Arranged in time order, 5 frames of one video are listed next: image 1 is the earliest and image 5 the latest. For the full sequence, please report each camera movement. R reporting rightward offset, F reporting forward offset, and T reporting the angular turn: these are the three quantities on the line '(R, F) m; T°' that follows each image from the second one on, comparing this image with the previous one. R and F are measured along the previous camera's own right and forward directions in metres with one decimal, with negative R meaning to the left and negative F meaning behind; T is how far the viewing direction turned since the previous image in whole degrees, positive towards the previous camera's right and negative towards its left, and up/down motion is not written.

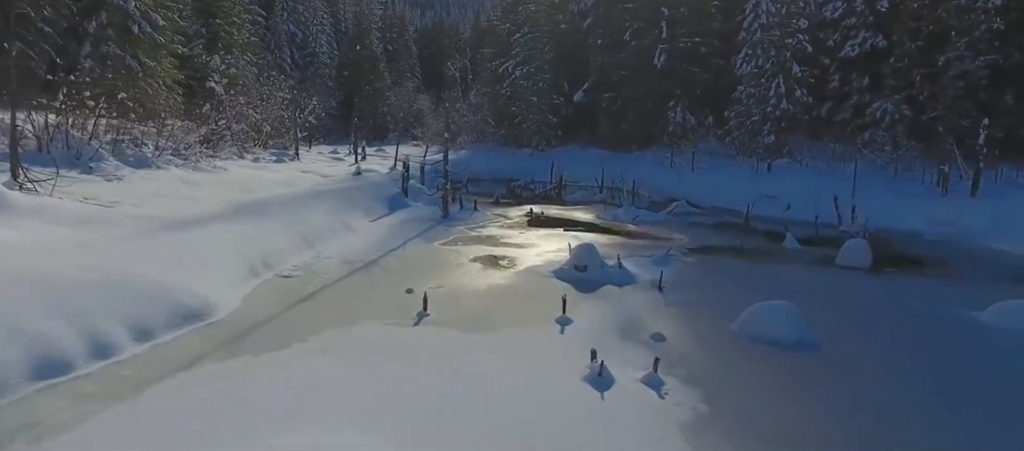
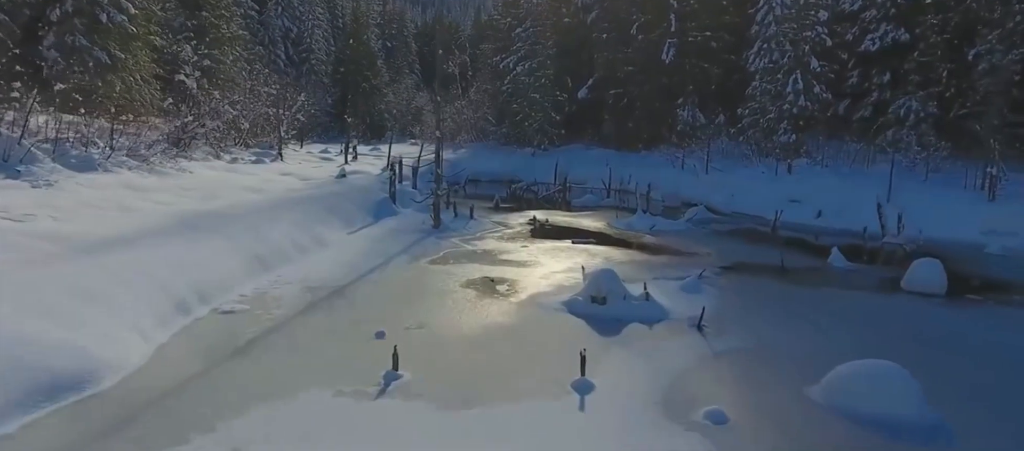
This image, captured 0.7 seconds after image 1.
(0.0, +2.2) m; 0°
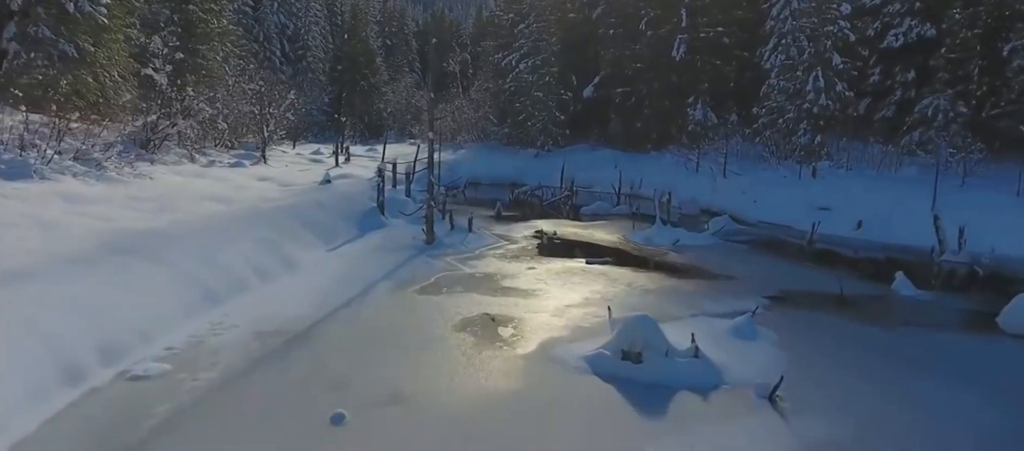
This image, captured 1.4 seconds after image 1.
(-0.1, +2.1) m; 0°
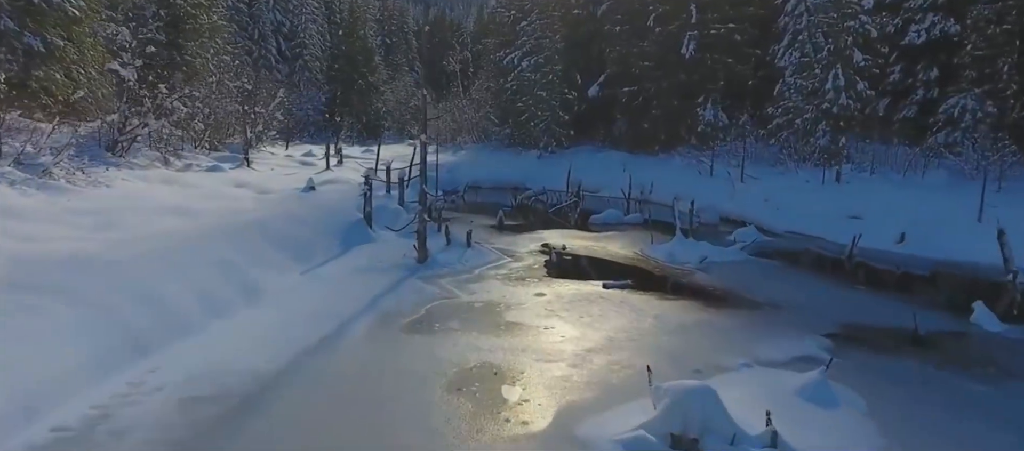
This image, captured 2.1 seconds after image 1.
(-0.1, +1.9) m; 0°
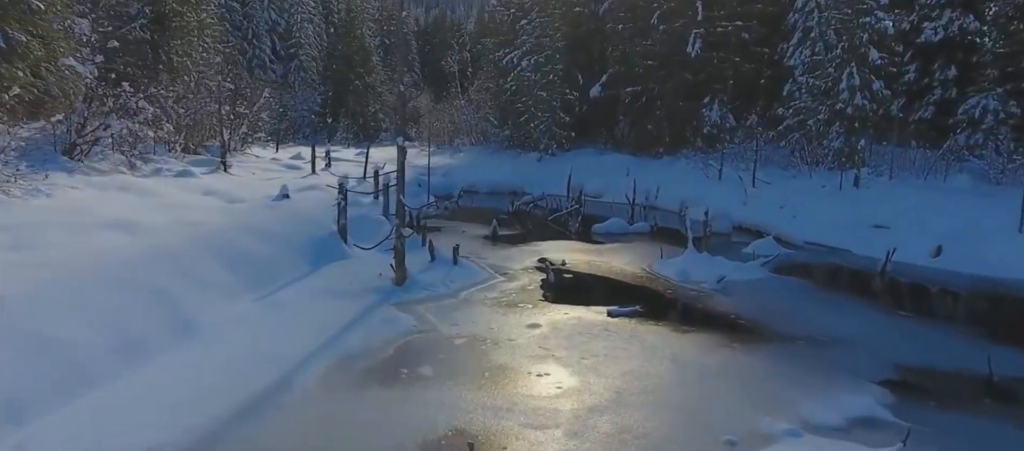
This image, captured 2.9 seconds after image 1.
(+0.2, +1.6) m; 0°
